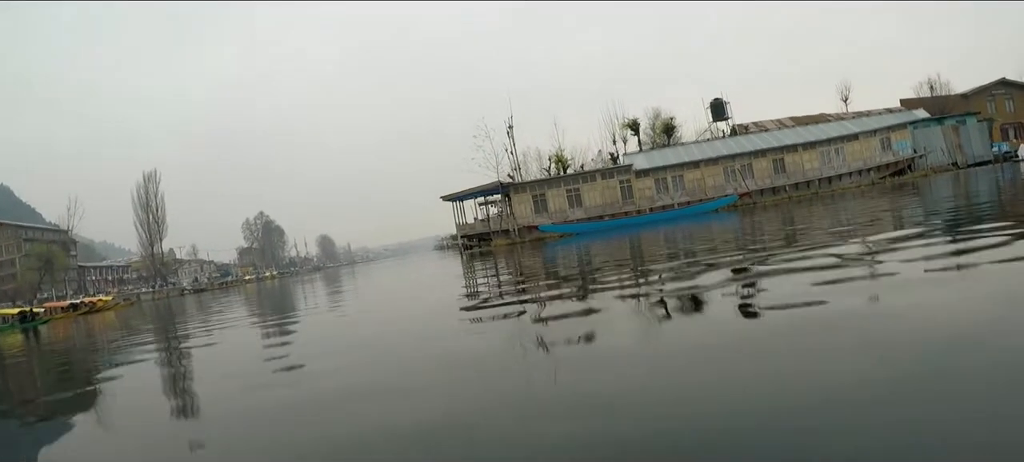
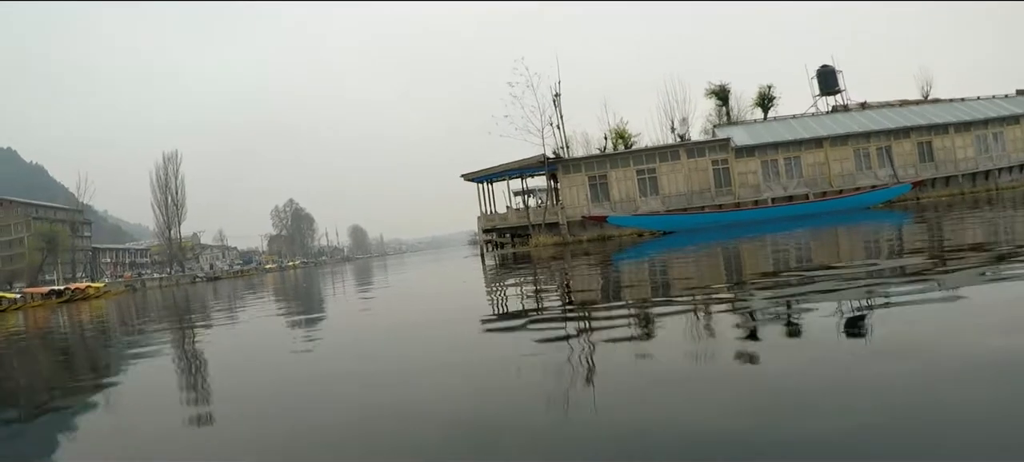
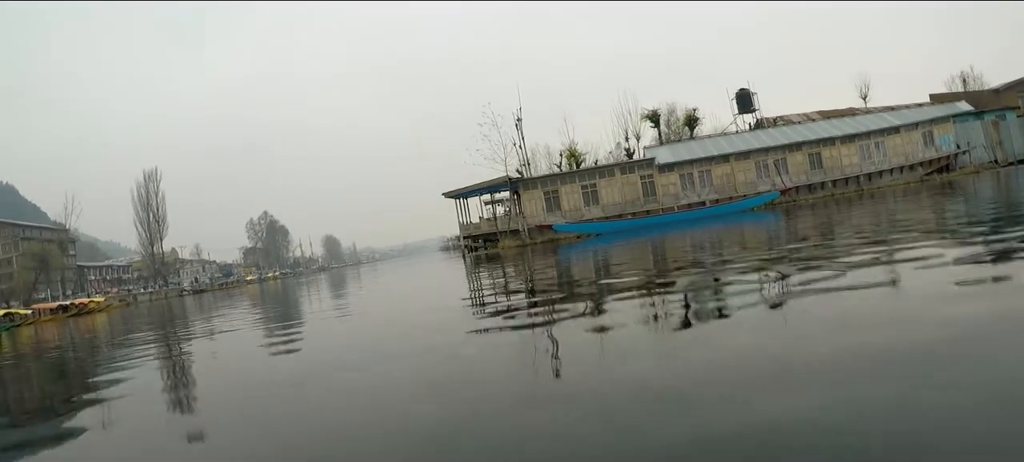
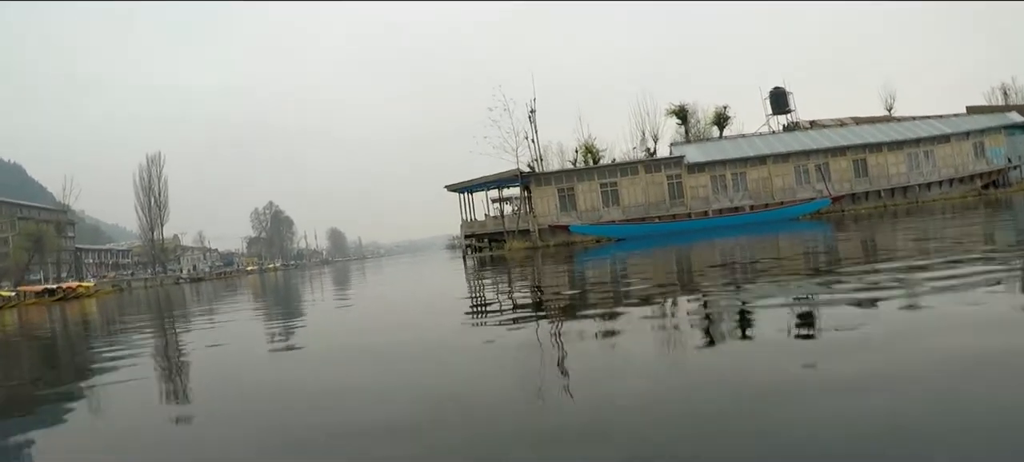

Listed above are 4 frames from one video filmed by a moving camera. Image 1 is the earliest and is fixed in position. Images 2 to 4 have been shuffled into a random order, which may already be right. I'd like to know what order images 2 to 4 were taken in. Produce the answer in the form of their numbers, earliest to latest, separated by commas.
3, 4, 2
